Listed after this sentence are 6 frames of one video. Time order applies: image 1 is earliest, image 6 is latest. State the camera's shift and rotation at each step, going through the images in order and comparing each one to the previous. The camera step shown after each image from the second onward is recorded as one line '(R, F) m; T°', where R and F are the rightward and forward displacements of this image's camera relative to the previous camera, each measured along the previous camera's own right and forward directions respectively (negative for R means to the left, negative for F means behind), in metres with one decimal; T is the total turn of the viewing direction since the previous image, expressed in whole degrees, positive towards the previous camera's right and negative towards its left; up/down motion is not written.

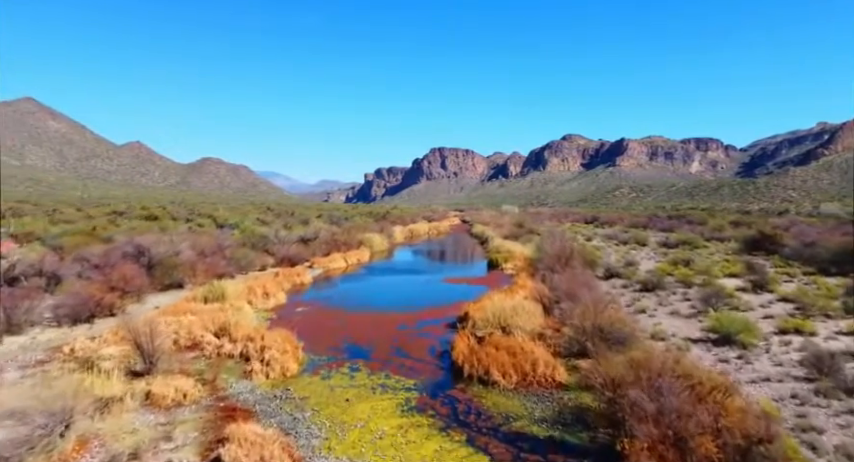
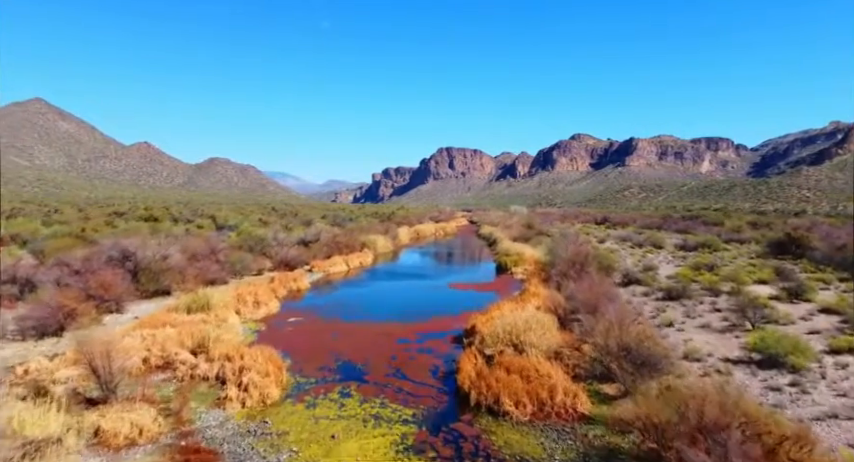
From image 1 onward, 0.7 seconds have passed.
(0.0, +0.4) m; -1°
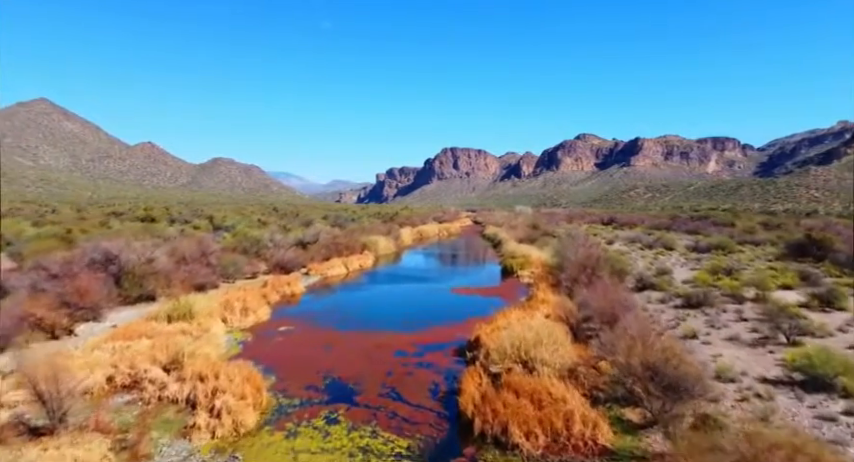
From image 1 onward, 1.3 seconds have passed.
(0.0, +0.3) m; 0°
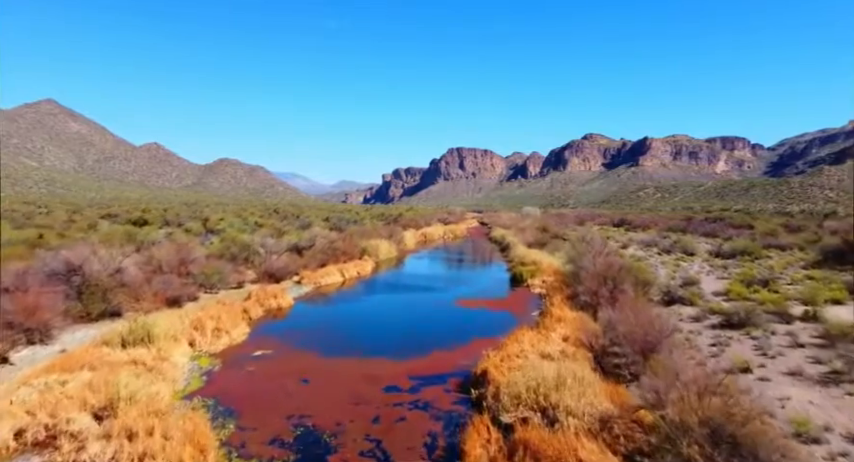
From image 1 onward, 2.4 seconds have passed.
(+0.1, +0.6) m; -1°
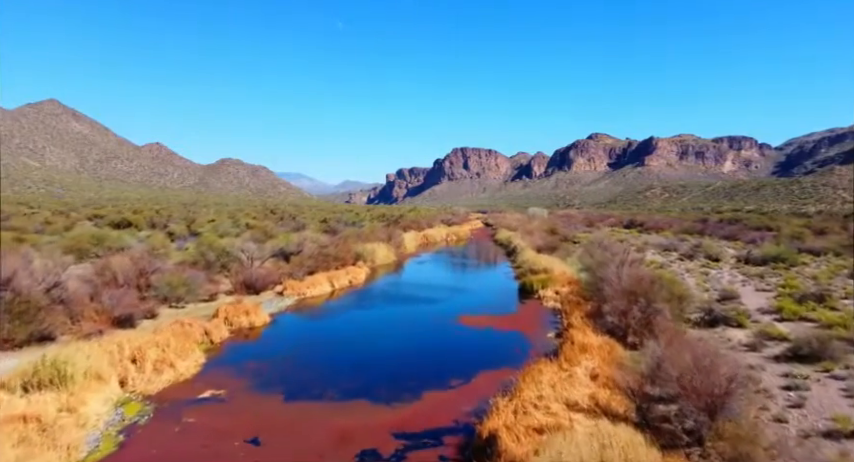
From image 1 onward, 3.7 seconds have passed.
(+0.1, +0.7) m; 0°
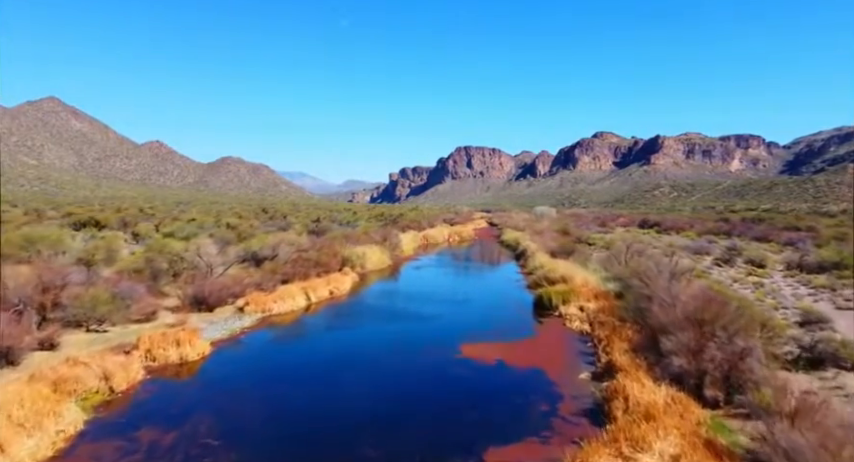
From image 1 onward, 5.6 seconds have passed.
(+0.1, +1.1) m; 0°
